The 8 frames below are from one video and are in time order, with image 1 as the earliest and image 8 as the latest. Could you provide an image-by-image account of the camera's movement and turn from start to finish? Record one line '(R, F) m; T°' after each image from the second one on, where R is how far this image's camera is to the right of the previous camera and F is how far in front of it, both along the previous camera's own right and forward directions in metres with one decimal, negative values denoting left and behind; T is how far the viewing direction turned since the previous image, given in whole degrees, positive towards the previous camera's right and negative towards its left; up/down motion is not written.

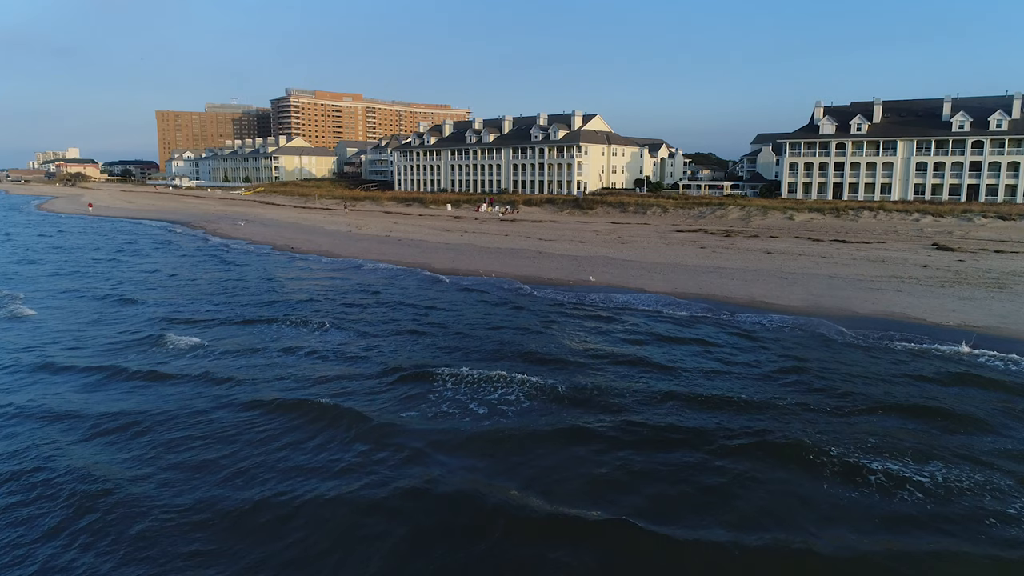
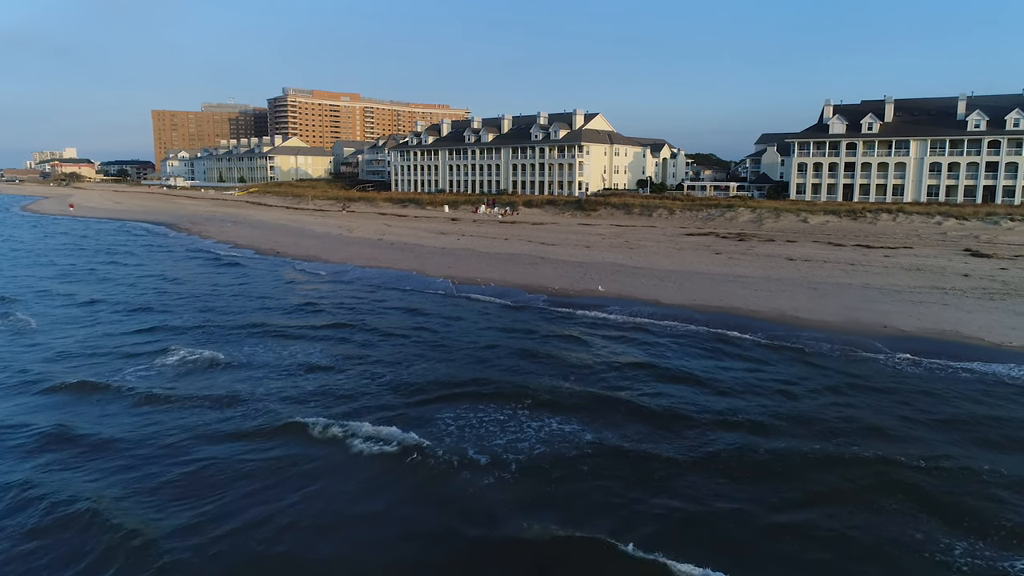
(-0.1, +2.2) m; 0°
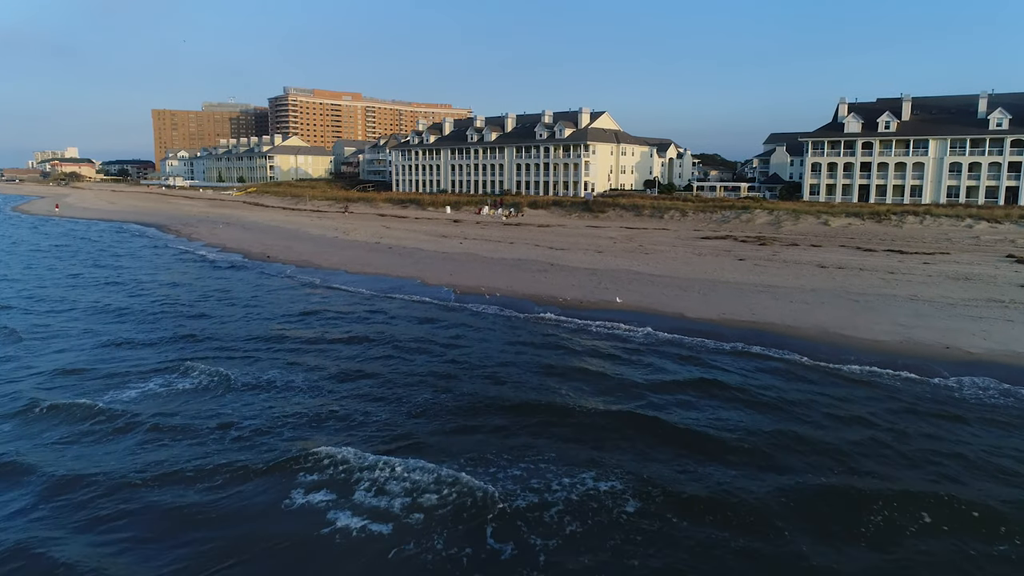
(-0.2, +2.1) m; 0°
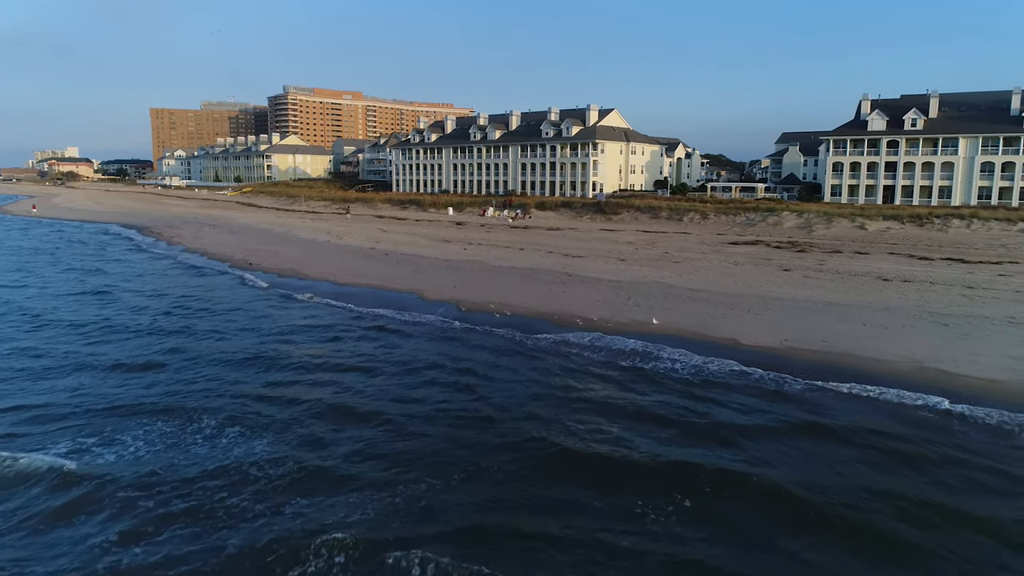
(-0.4, +3.3) m; 0°
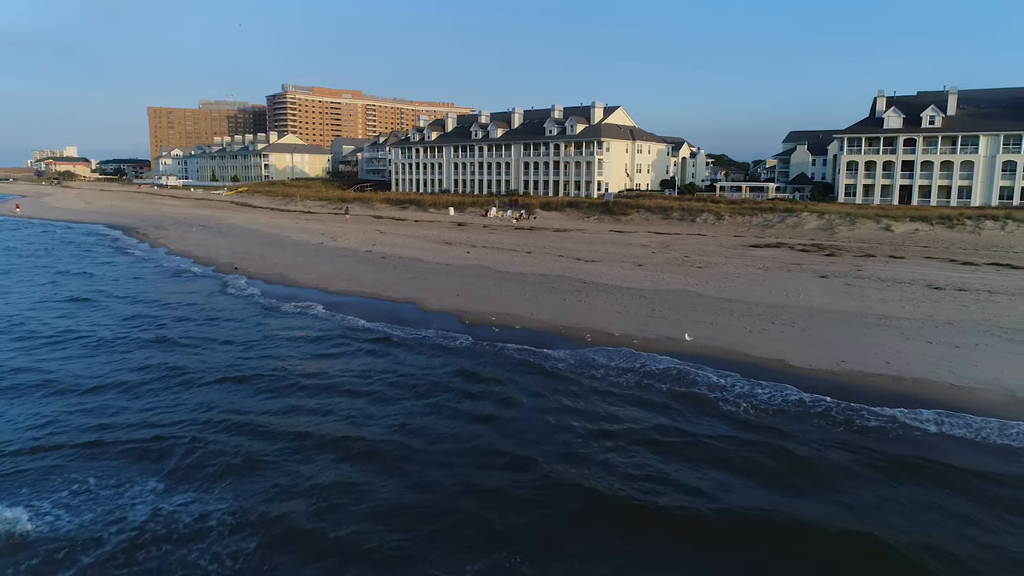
(-0.3, +2.2) m; 0°
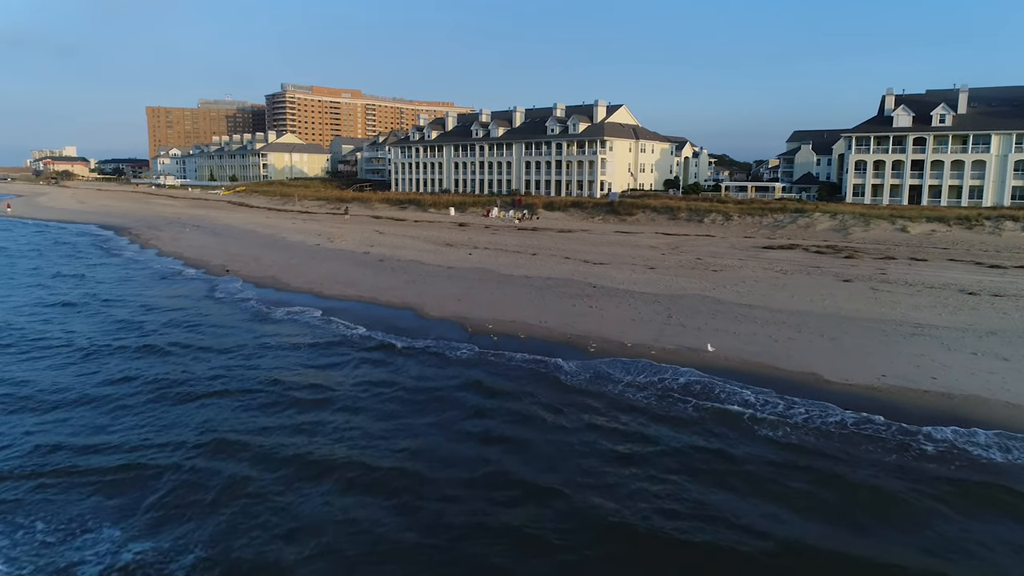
(-0.2, +1.2) m; 0°
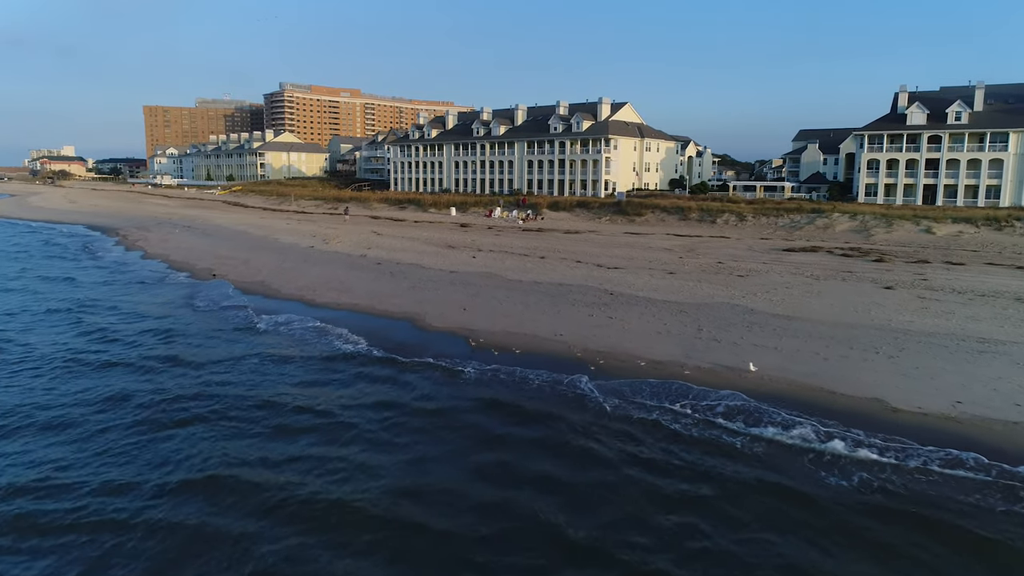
(-0.3, +1.7) m; 0°
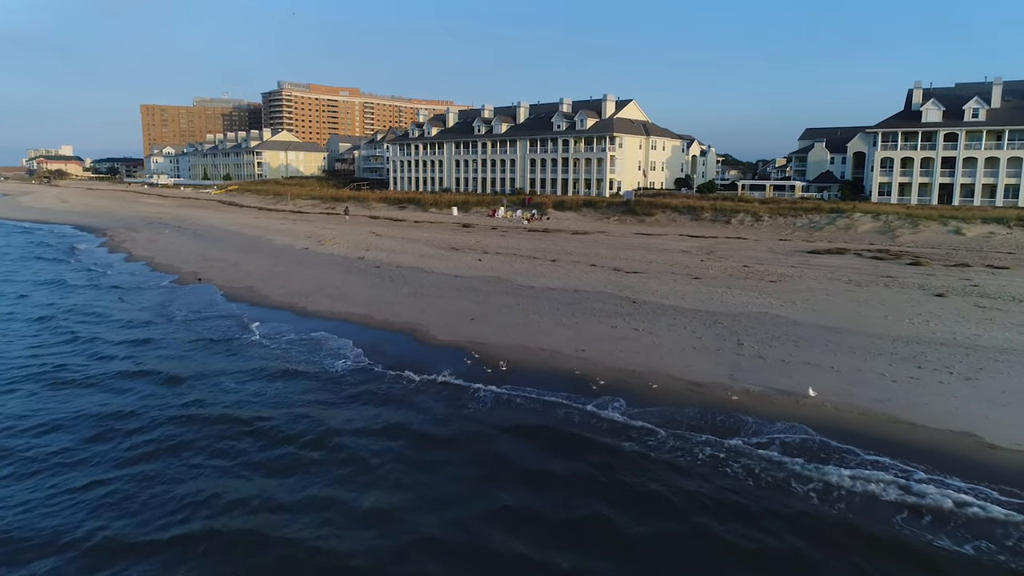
(-0.3, +1.7) m; 0°
